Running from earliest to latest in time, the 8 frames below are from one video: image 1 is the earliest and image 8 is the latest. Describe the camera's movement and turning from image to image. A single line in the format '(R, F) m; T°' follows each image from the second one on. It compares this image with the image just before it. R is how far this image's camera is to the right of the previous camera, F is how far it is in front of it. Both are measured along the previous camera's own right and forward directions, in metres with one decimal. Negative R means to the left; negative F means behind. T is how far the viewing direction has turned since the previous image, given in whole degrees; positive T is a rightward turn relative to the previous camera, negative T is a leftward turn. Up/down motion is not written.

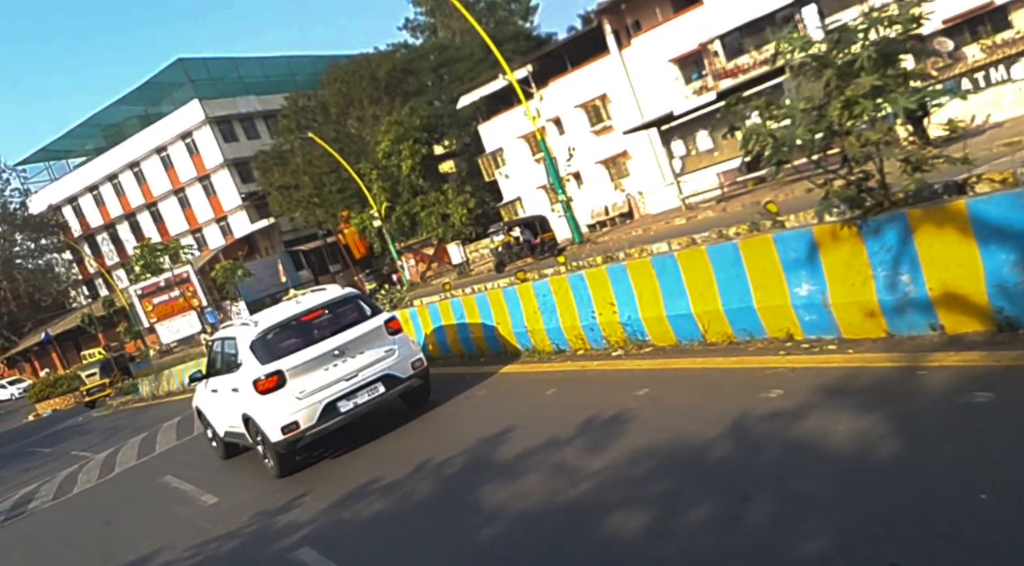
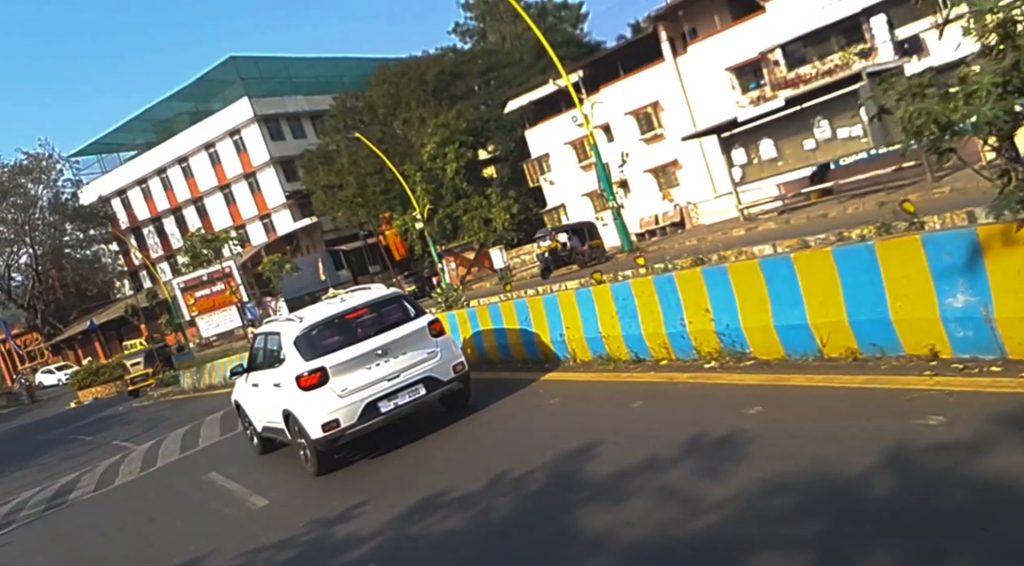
(-0.4, +0.5) m; -2°
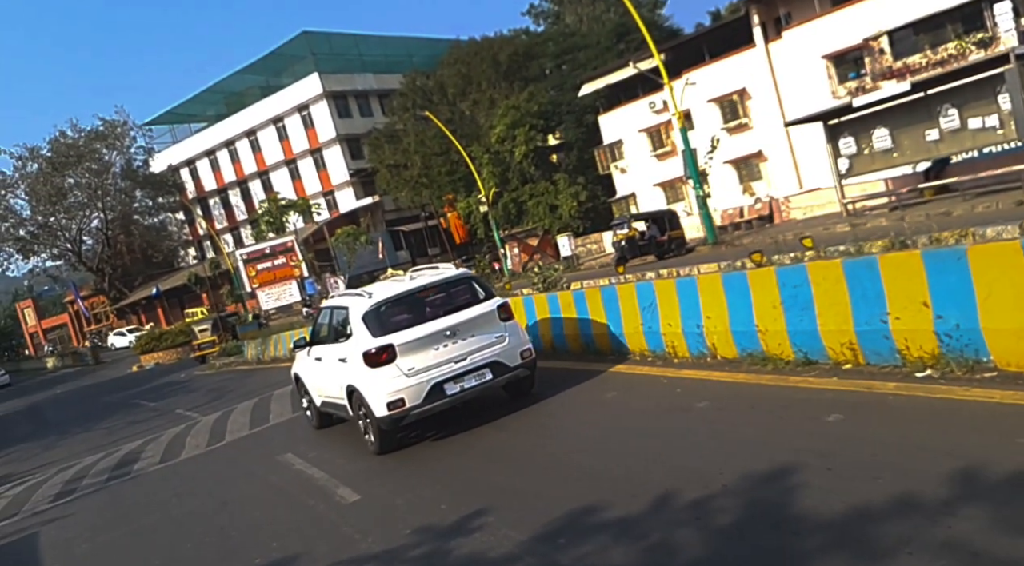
(-0.7, +1.1) m; -4°
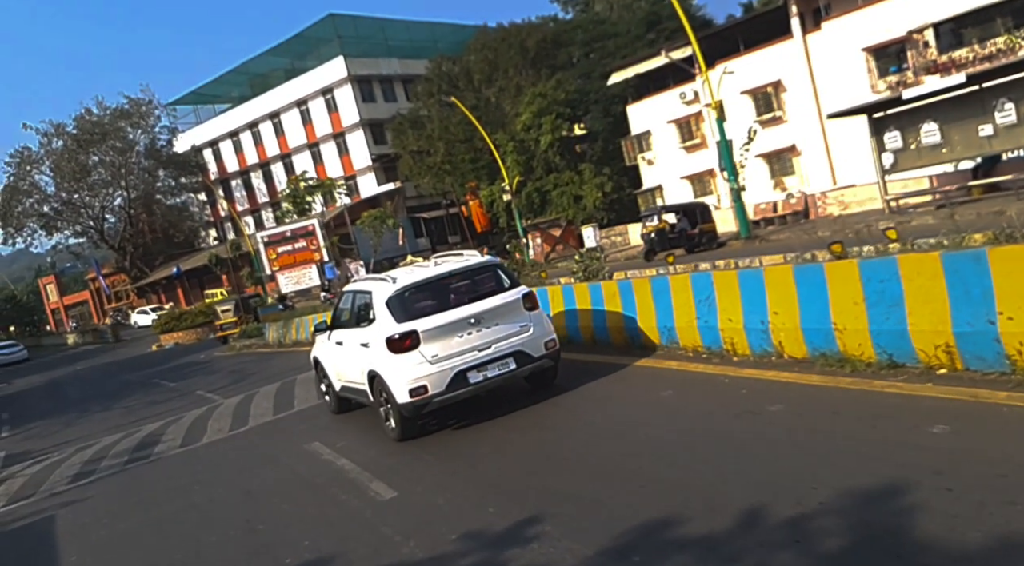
(-0.3, +0.5) m; -1°
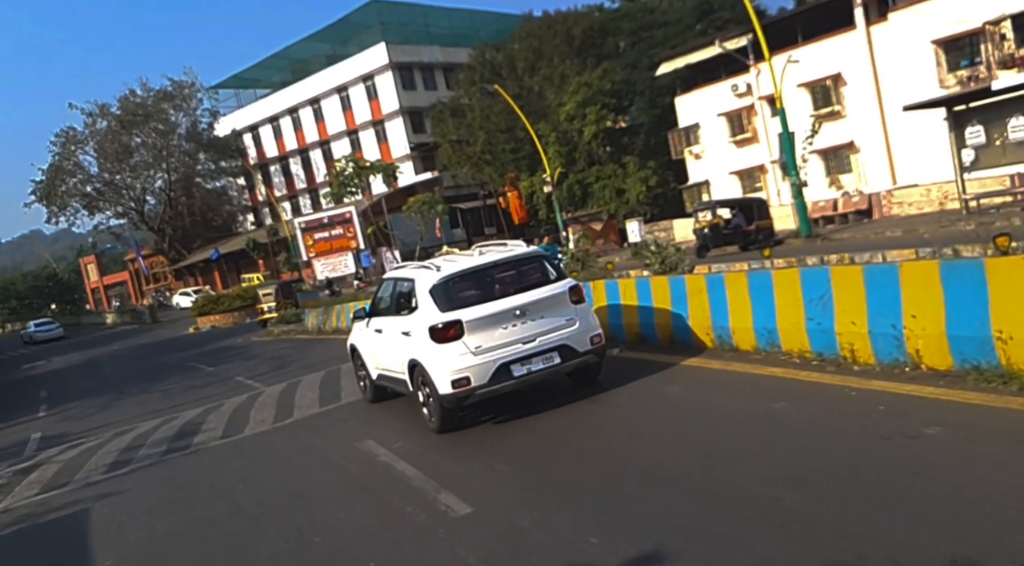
(-0.5, +0.8) m; -2°
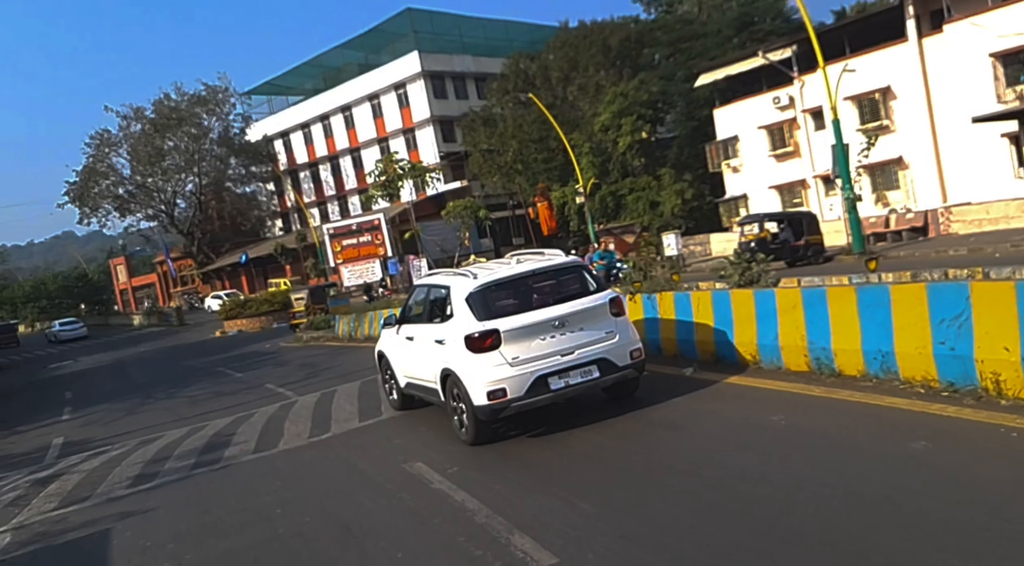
(-0.4, +0.9) m; -2°
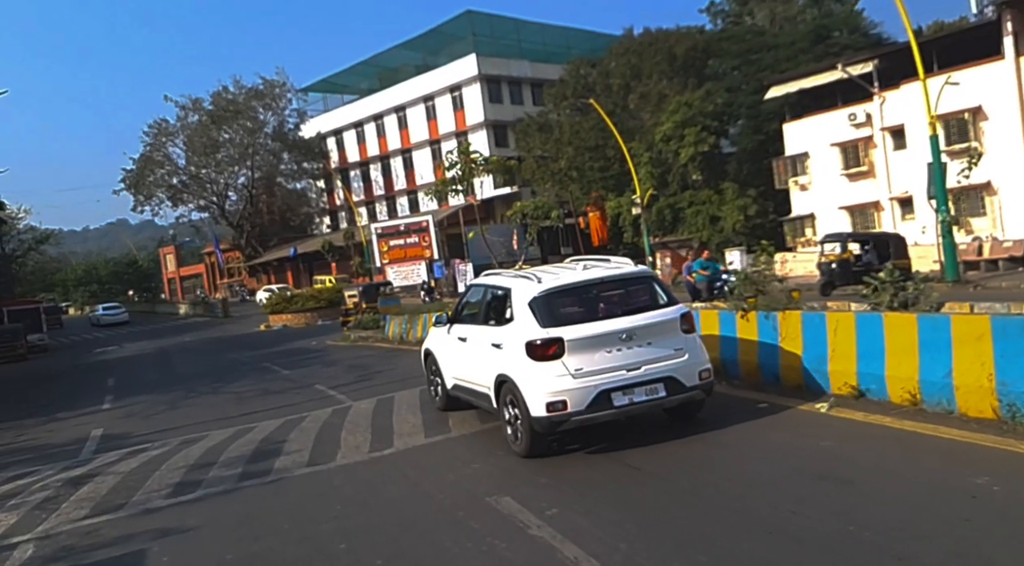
(-0.6, +1.2) m; -3°
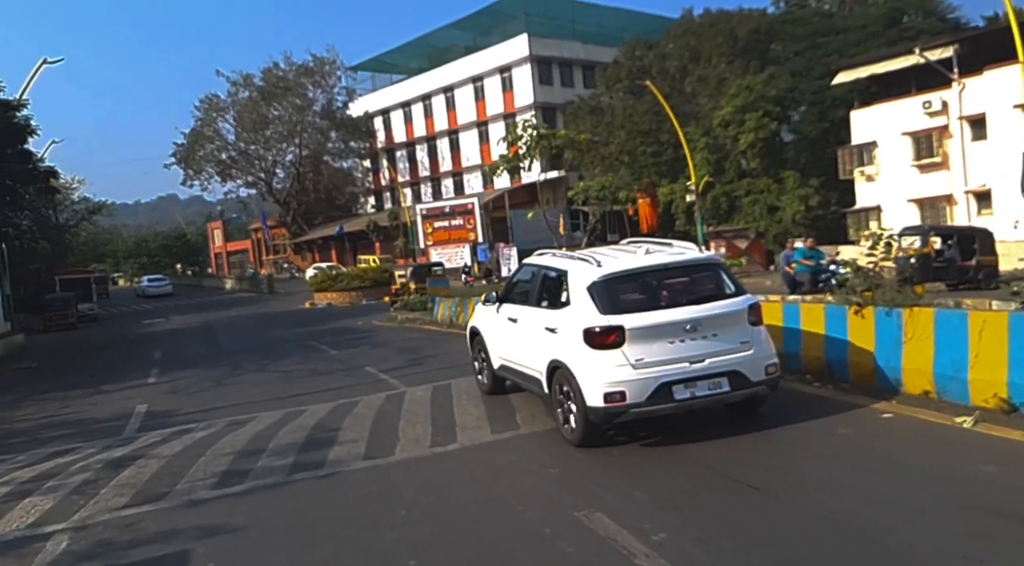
(-0.4, +0.9) m; -3°
